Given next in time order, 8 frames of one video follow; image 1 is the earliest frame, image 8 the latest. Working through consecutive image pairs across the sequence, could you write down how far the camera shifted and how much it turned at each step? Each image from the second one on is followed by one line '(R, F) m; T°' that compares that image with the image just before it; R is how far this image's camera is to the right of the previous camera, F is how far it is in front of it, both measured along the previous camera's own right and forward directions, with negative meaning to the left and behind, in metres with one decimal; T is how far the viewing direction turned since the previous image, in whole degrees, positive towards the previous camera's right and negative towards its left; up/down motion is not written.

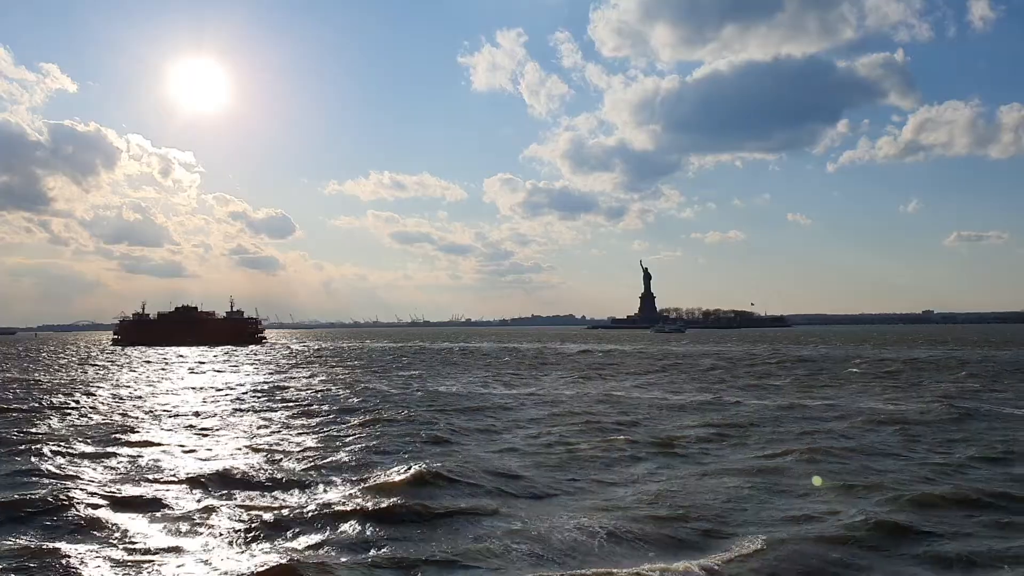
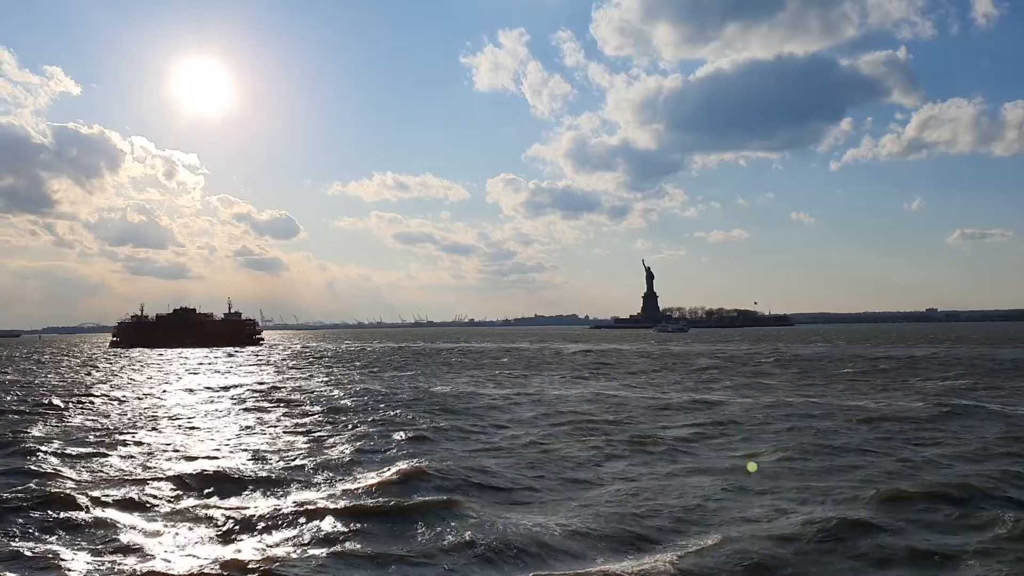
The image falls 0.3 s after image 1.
(-1.4, -0.4) m; 0°
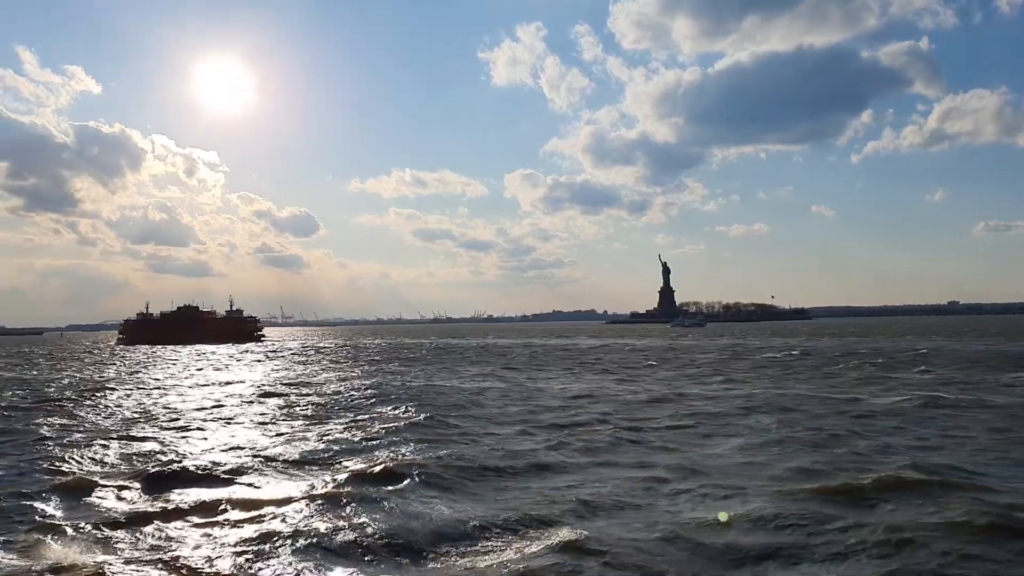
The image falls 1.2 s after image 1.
(+1.5, -0.9) m; -1°
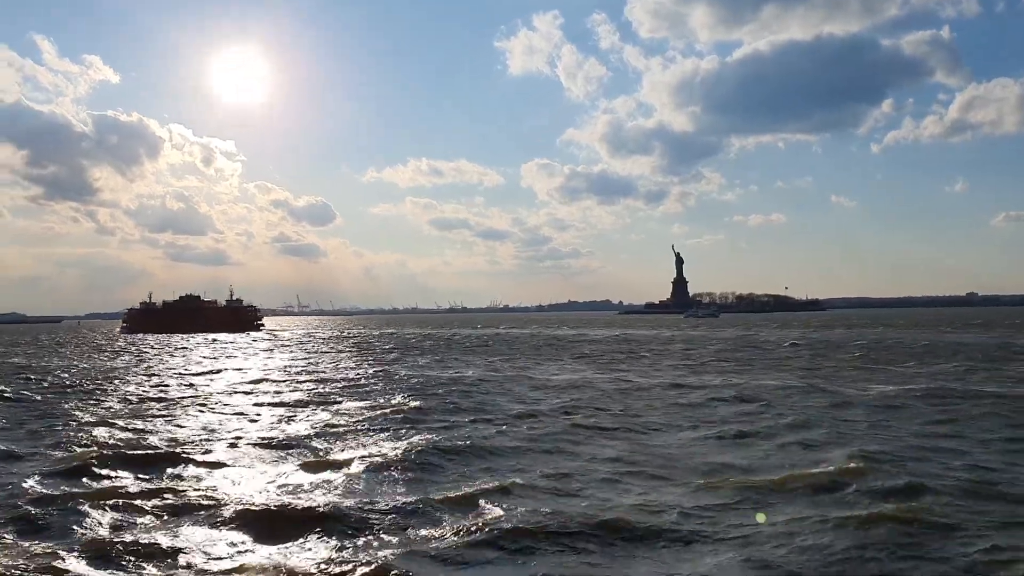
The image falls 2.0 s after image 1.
(+1.0, -0.4) m; -1°
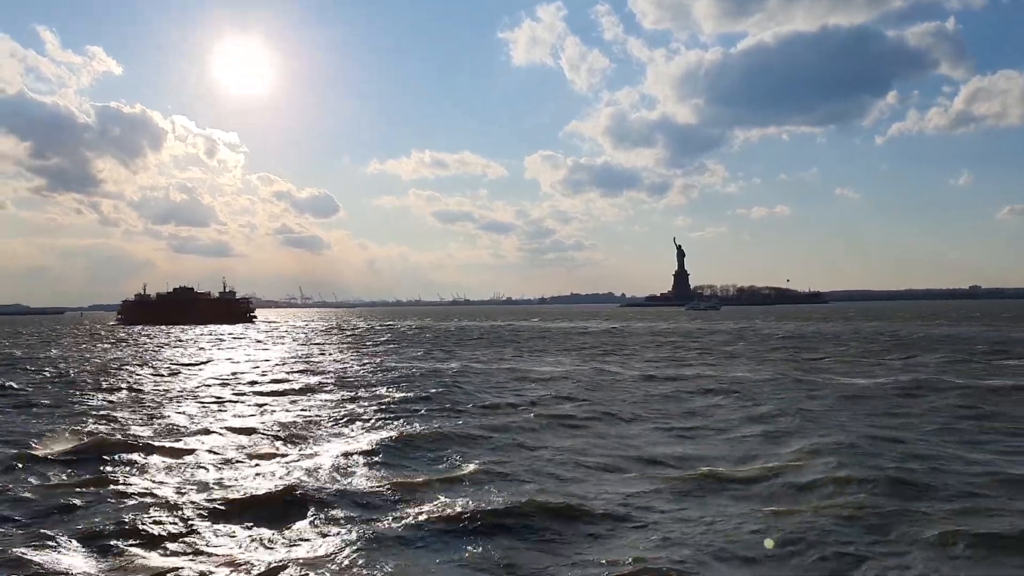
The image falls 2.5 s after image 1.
(+0.5, -0.1) m; 0°
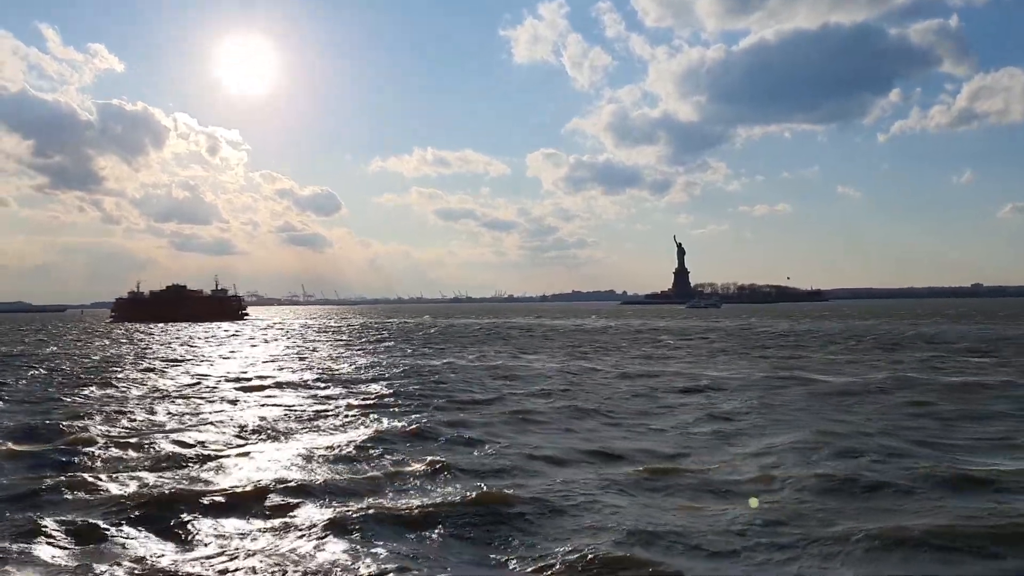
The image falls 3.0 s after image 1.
(+0.5, -0.2) m; 0°
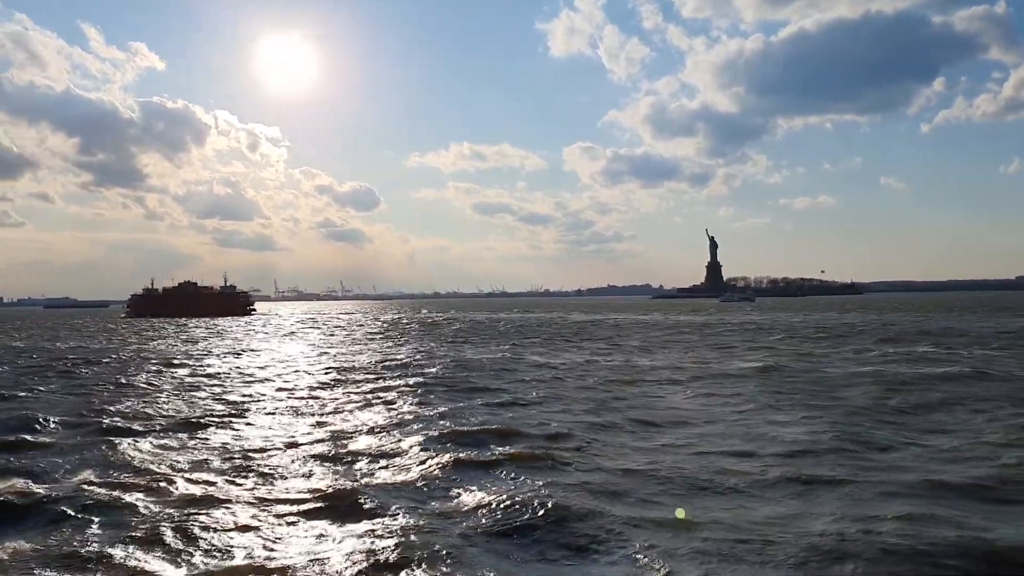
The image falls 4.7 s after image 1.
(+0.9, +0.9) m; -3°
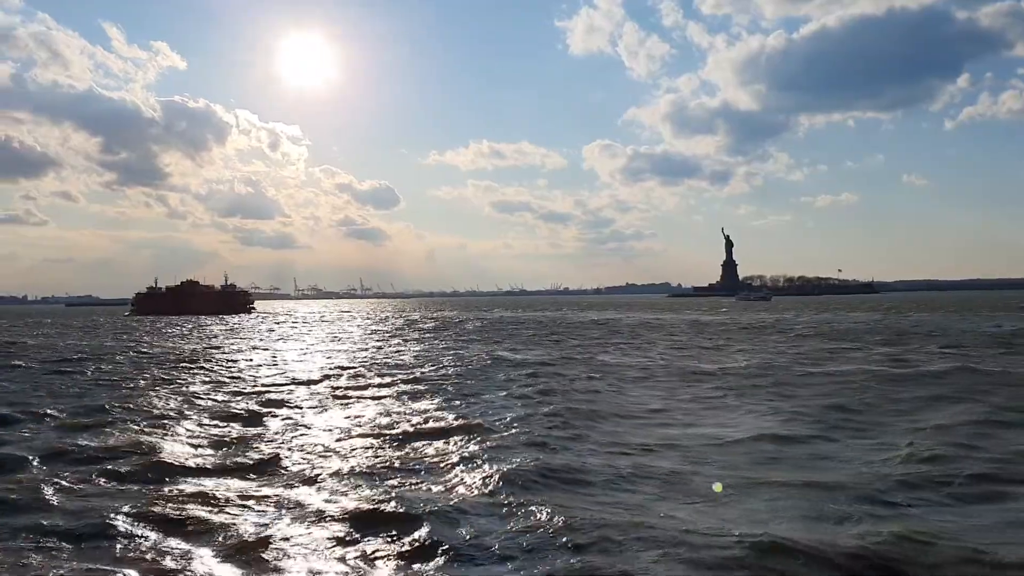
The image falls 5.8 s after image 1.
(+1.1, -0.4) m; -1°
